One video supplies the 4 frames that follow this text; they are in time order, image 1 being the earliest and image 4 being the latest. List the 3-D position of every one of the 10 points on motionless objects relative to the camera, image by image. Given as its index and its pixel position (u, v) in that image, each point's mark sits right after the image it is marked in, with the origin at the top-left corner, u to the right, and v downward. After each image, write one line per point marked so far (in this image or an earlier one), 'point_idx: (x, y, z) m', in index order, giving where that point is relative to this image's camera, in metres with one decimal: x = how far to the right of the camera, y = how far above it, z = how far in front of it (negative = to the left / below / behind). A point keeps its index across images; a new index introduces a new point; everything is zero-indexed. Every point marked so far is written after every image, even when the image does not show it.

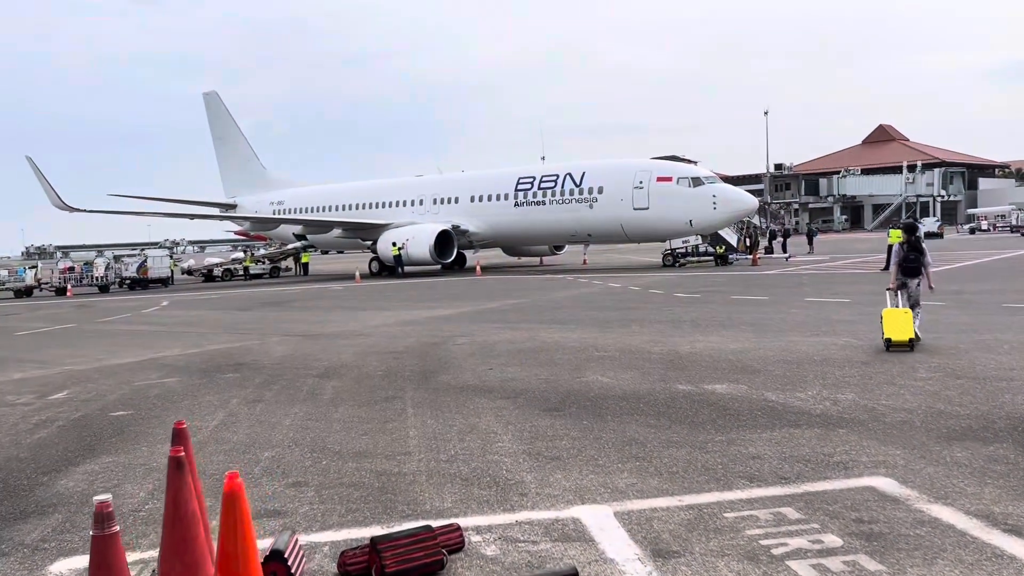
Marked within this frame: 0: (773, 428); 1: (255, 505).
0: (+1.6, -0.9, +5.2) m
1: (-1.3, -1.1, +4.2) m
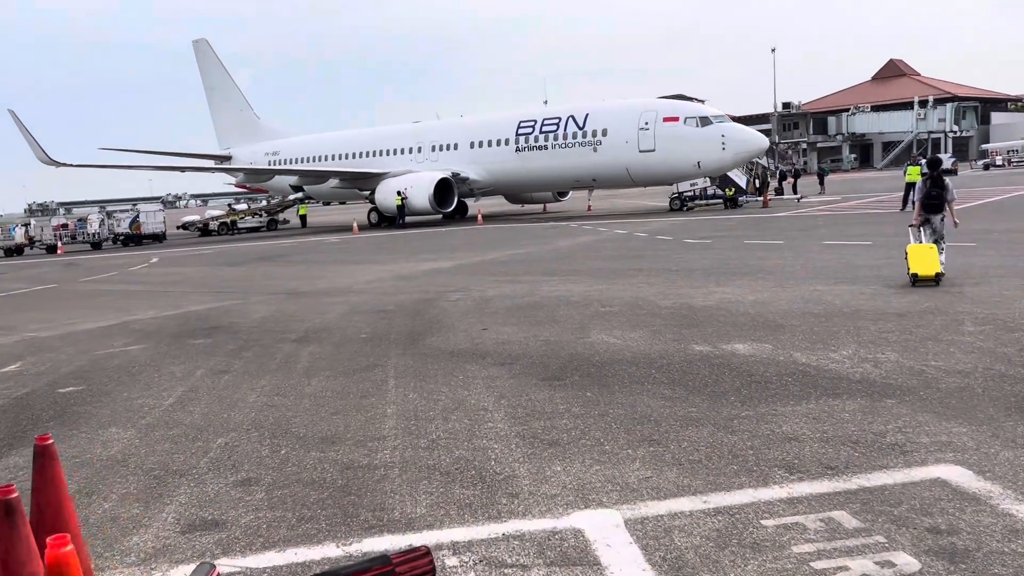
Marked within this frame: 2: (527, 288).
0: (+1.6, -0.6, +4.5) m
1: (-1.3, -0.9, +3.4) m
2: (+0.2, 0.0, +10.2) m
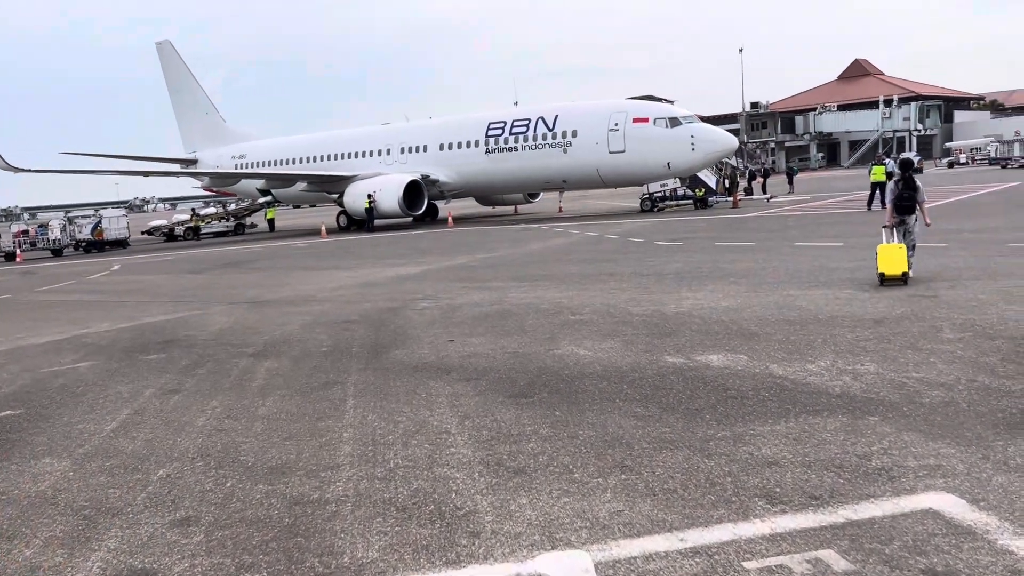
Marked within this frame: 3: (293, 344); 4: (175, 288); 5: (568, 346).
0: (+1.4, -0.7, +4.3) m
1: (-1.5, -1.0, +3.1) m
2: (-0.2, -0.1, +9.9) m
3: (-2.0, -0.5, +7.6) m
4: (-5.5, 0.0, +13.9) m
5: (+0.4, -0.5, +6.6) m
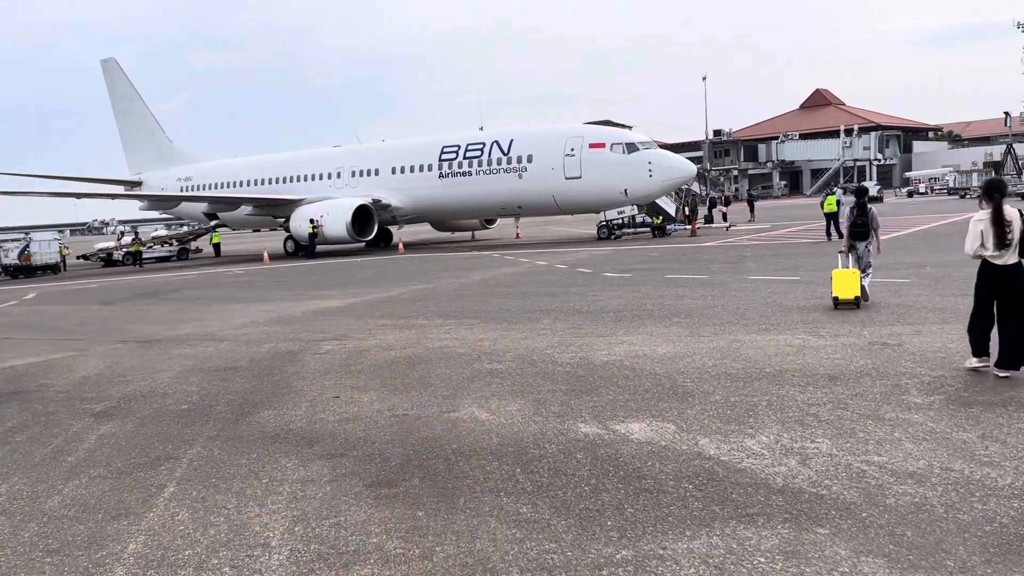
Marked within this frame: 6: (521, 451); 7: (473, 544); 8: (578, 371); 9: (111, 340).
0: (+0.8, -0.9, +3.2) m
1: (-2.0, -1.2, +2.0) m
2: (-1.0, -0.5, +8.8) m
3: (-2.7, -0.8, +6.5) m
4: (-6.5, -0.5, +12.6) m
5: (-0.3, -0.8, +5.5) m
6: (0.0, -0.9, +4.4) m
7: (-0.1, -1.0, +3.2) m
8: (+0.5, -0.6, +6.5) m
9: (-4.8, -0.6, +10.1) m
